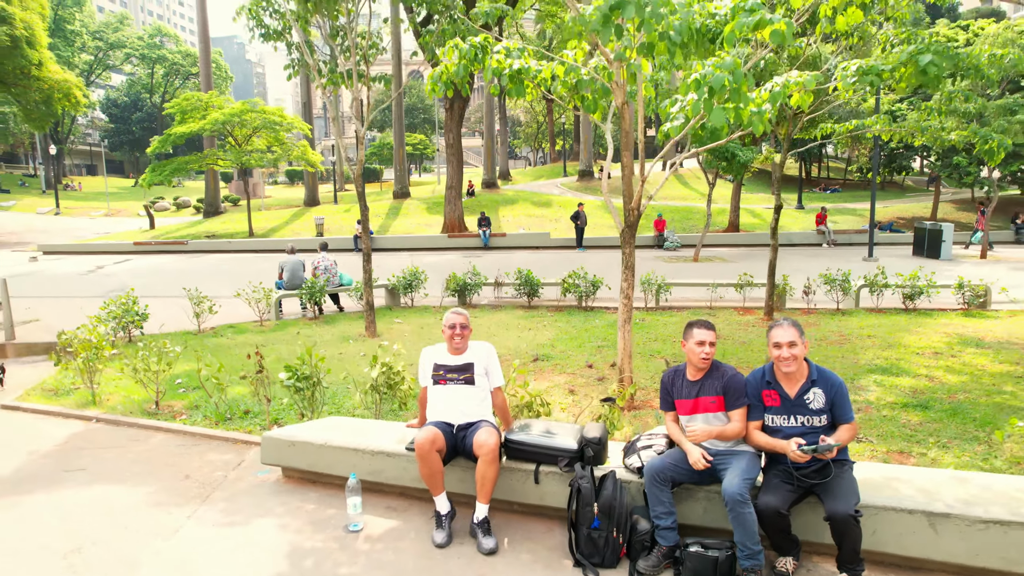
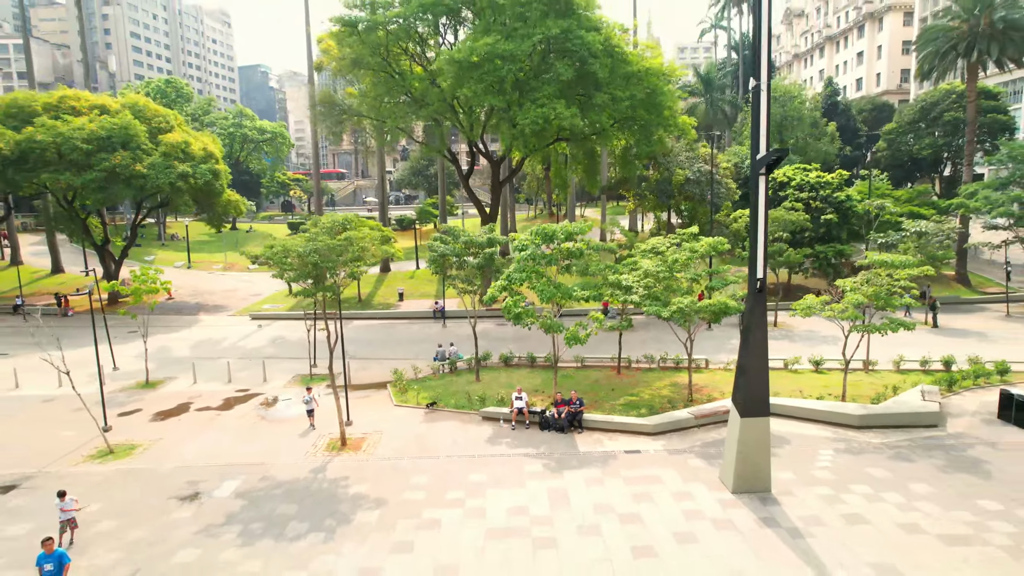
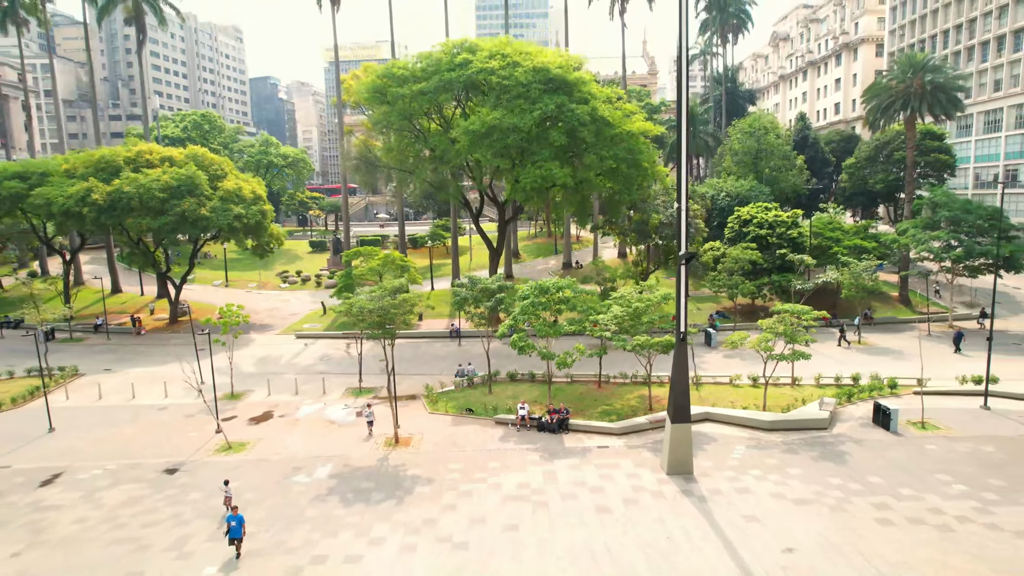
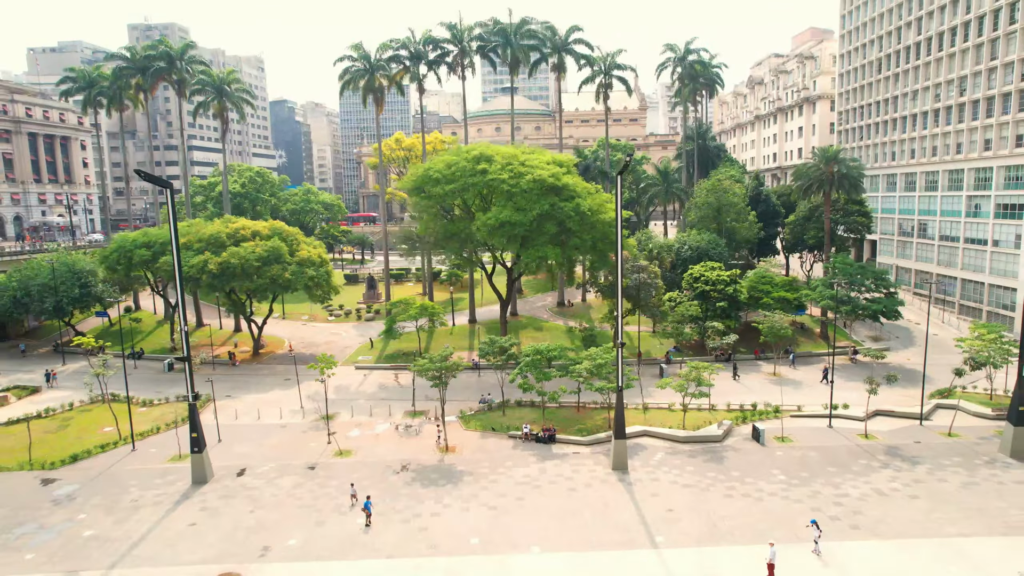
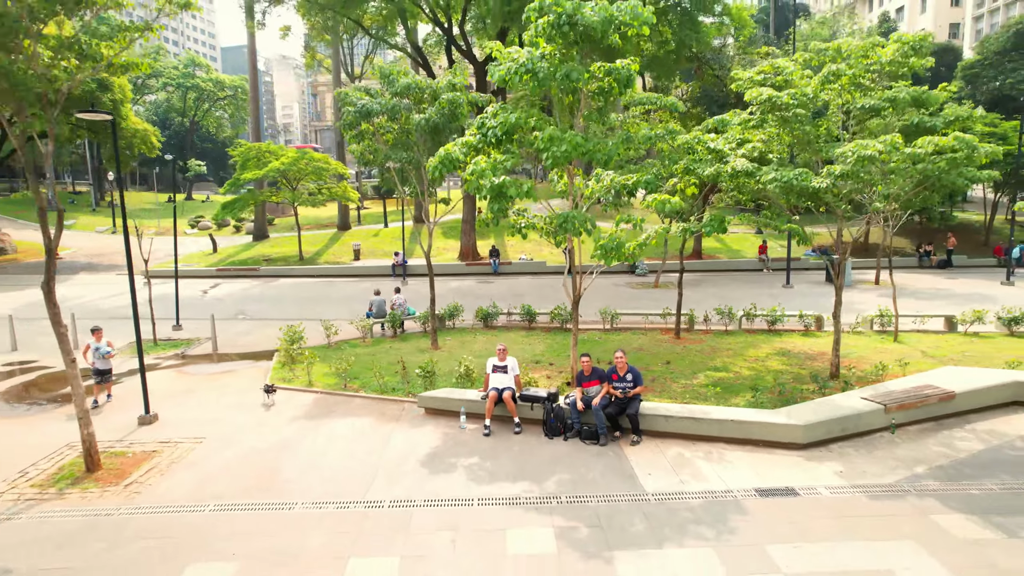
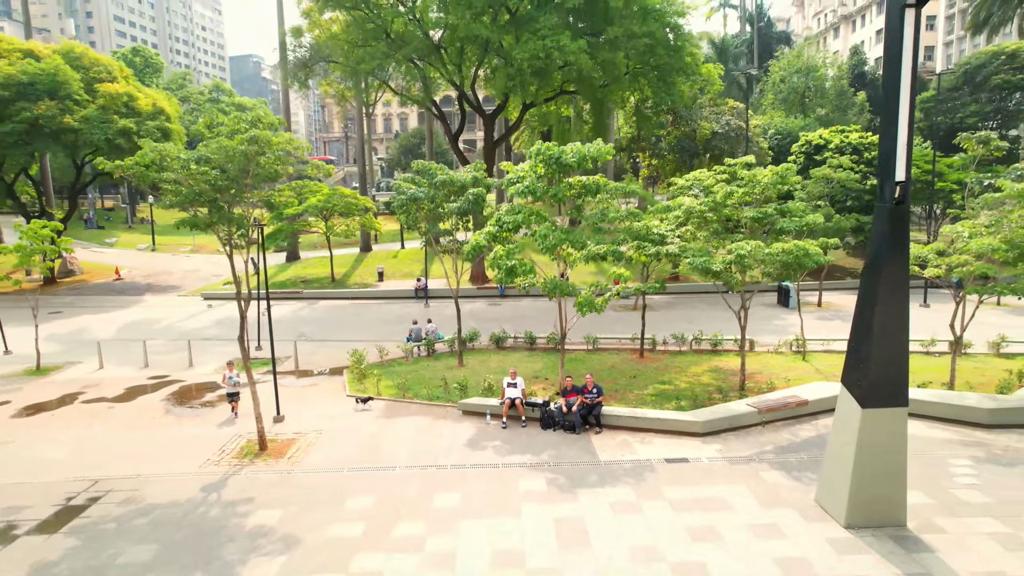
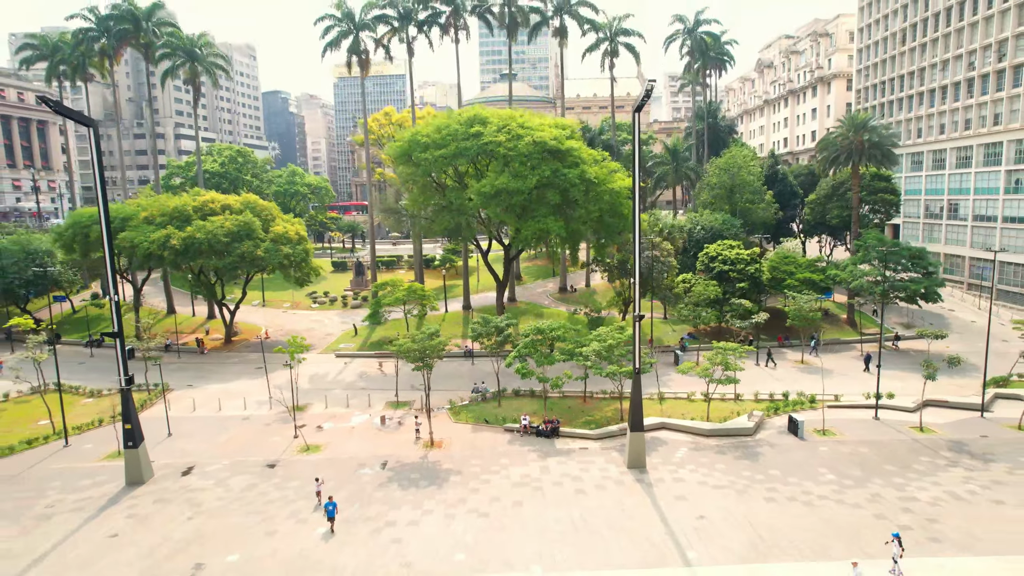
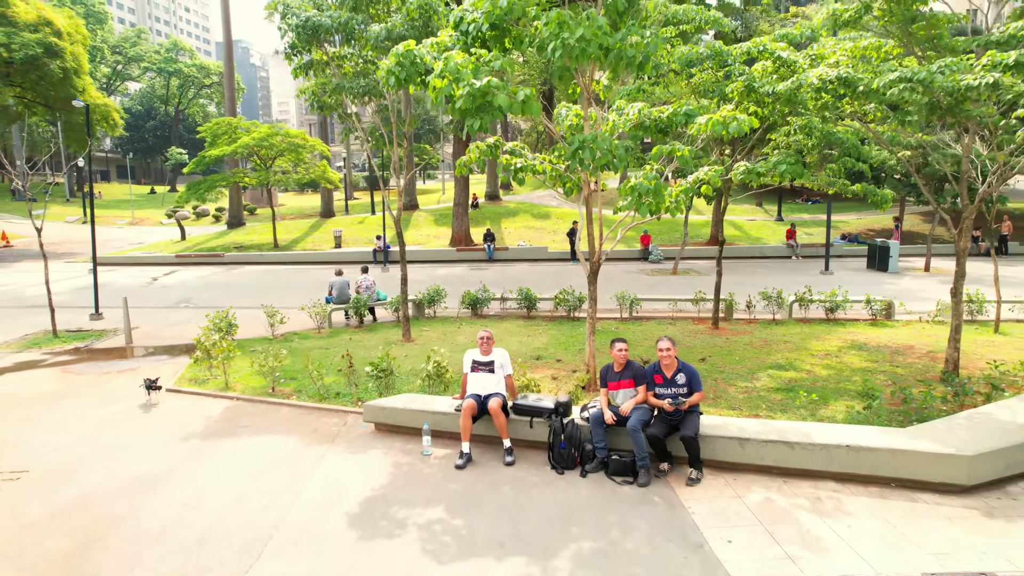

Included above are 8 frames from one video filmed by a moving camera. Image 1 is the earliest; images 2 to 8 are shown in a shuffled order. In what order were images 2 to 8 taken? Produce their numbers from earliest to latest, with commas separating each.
8, 5, 6, 2, 3, 7, 4
